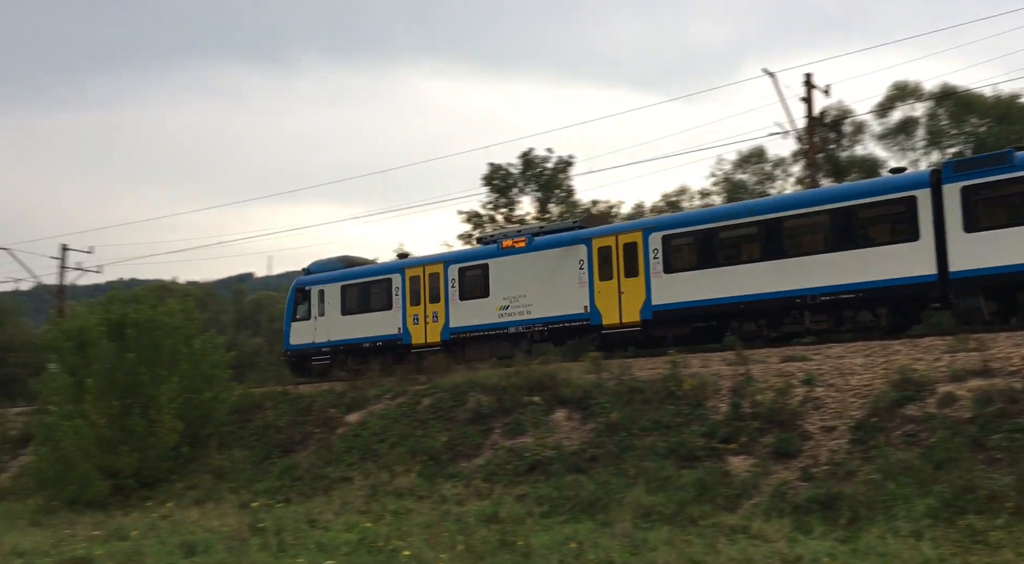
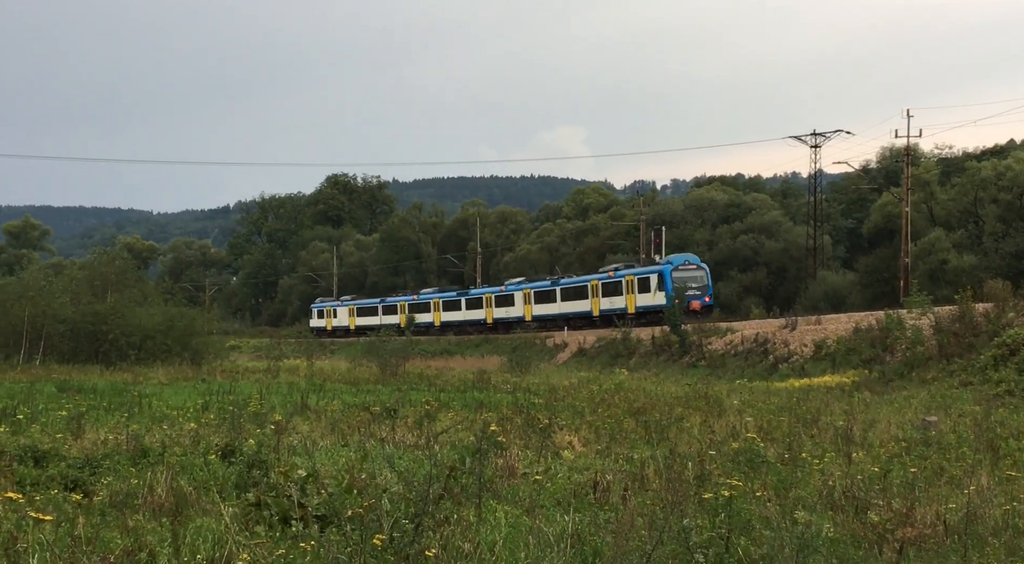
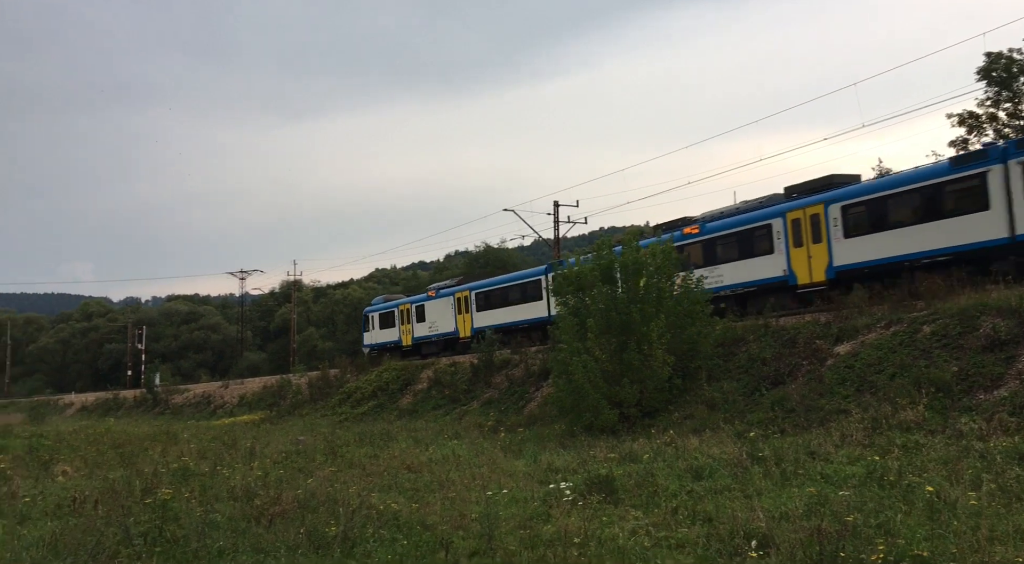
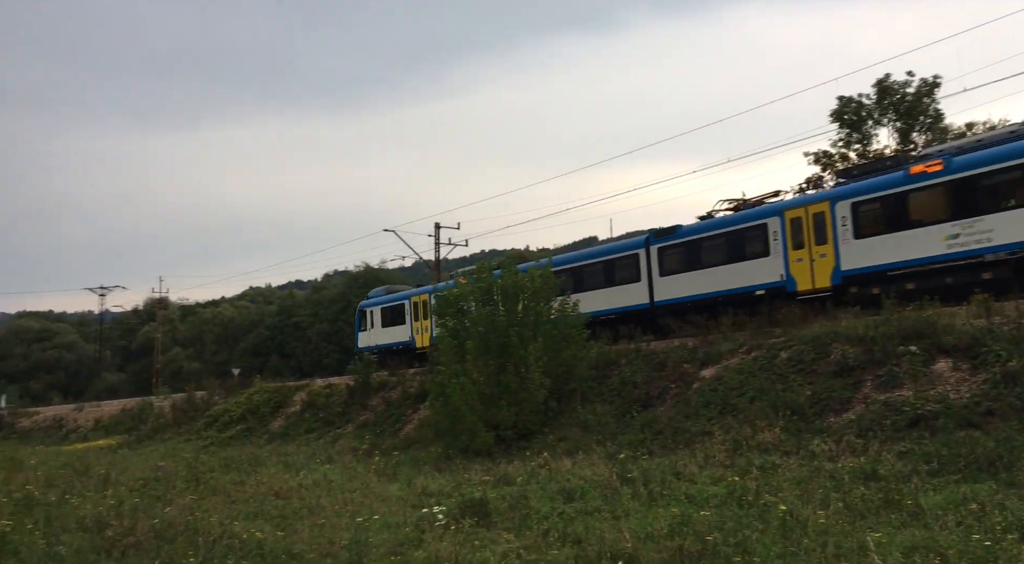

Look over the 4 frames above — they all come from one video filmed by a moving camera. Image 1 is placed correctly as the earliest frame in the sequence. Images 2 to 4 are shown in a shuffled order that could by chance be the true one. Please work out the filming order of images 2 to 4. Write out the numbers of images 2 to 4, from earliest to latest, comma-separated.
4, 3, 2
